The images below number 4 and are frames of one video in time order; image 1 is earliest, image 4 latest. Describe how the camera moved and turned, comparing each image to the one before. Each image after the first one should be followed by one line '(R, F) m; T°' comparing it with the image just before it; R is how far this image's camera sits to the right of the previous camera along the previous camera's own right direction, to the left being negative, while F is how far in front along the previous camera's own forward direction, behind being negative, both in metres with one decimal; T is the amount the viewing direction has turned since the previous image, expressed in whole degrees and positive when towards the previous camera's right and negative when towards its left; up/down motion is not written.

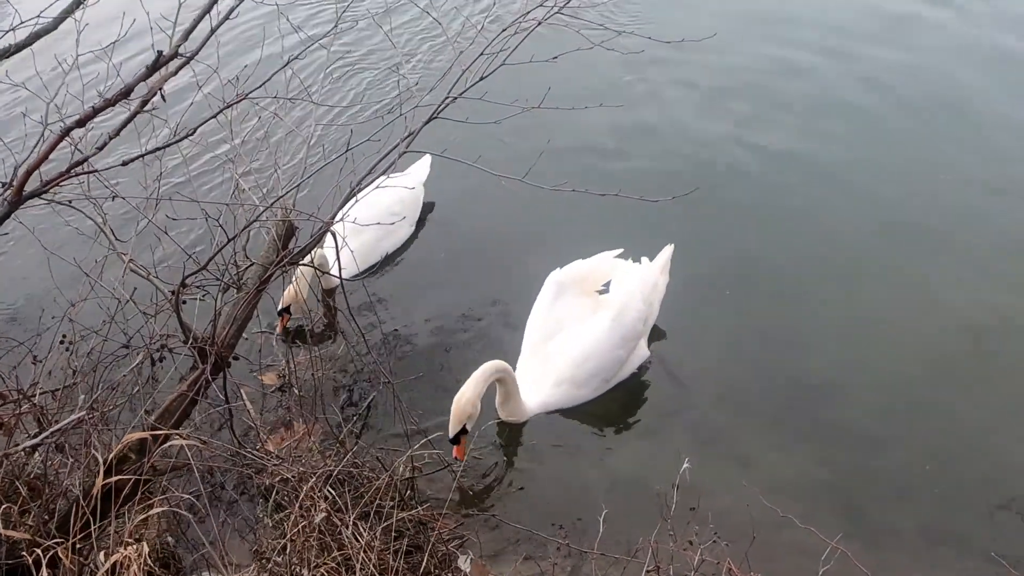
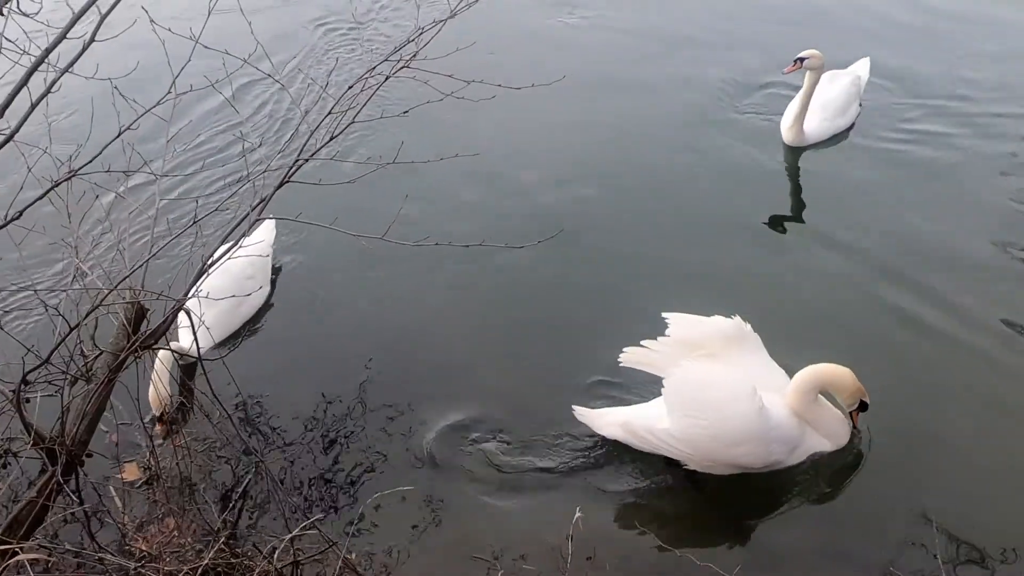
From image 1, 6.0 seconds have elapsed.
(+1.6, +0.7) m; -7°
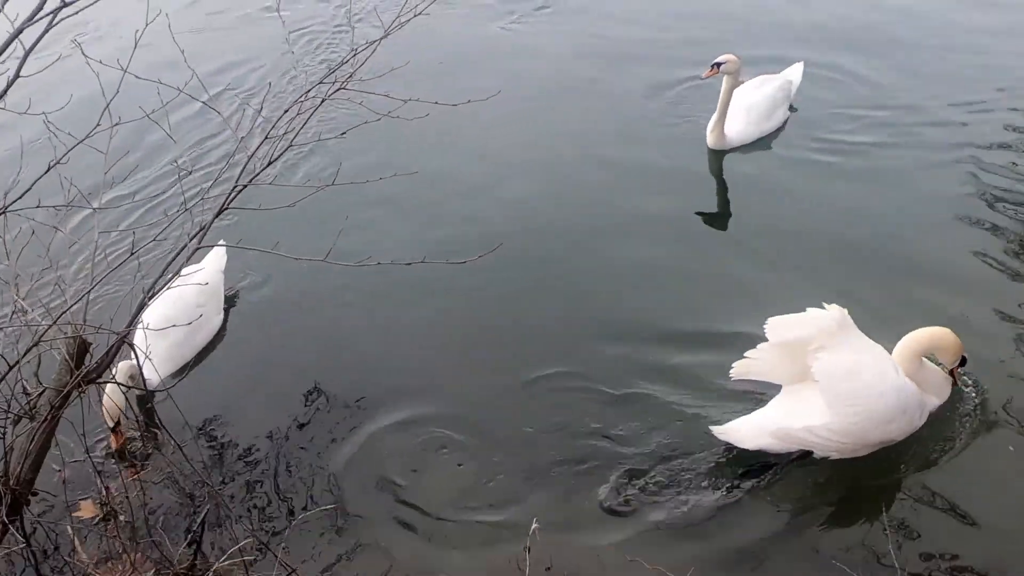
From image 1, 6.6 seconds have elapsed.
(-0.1, -0.1) m; +4°
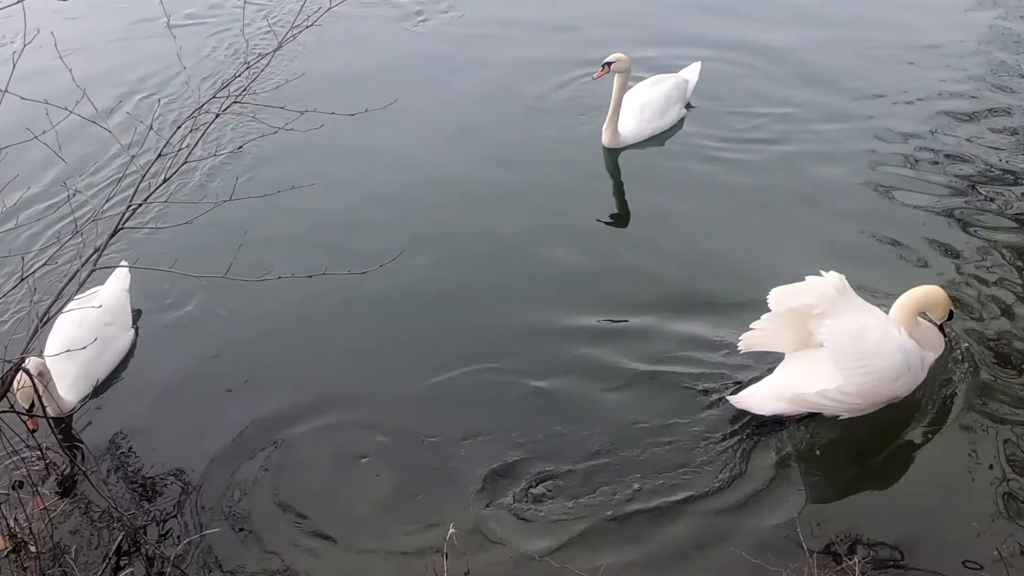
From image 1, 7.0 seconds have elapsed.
(-0.2, -0.1) m; +7°
